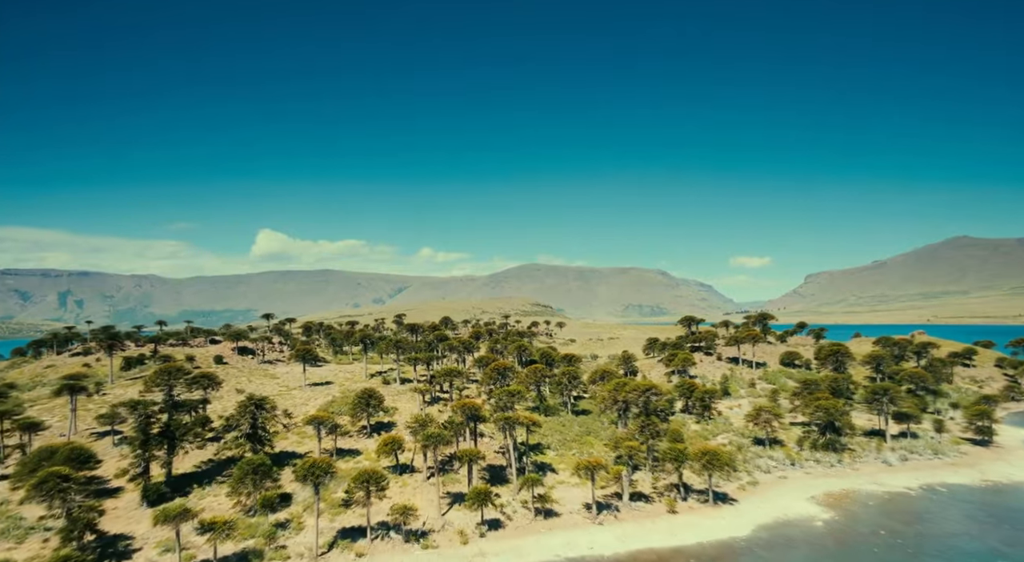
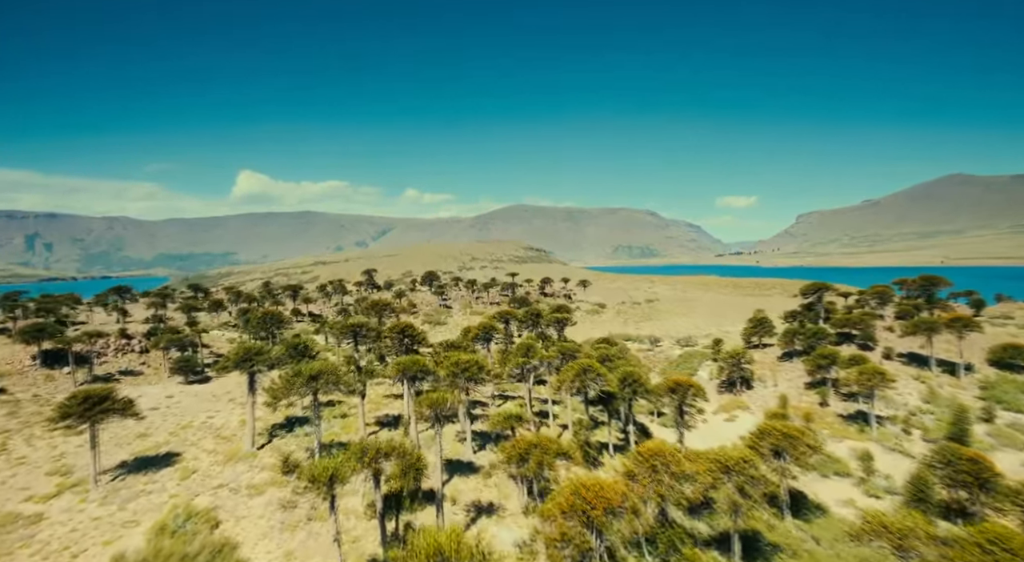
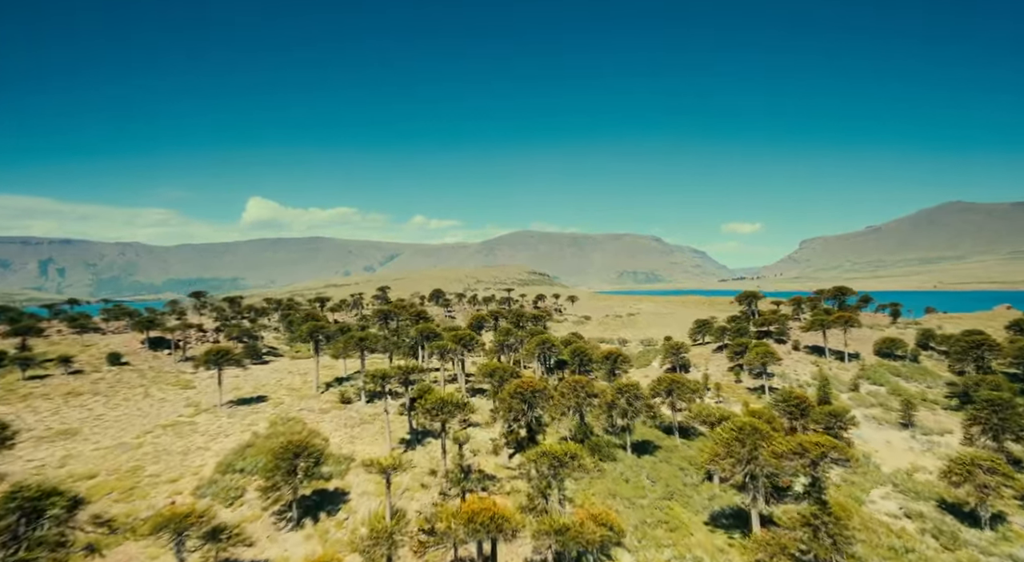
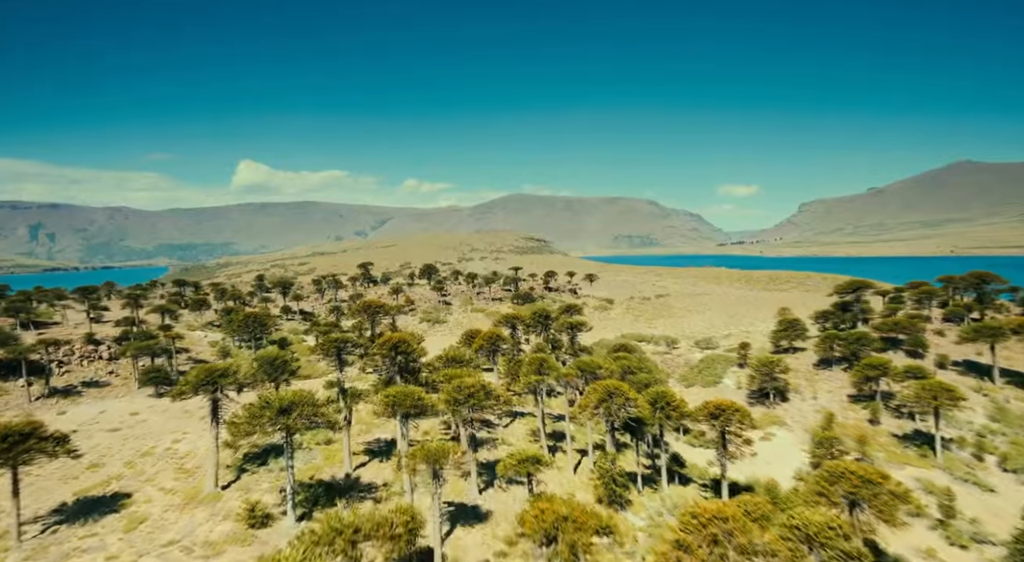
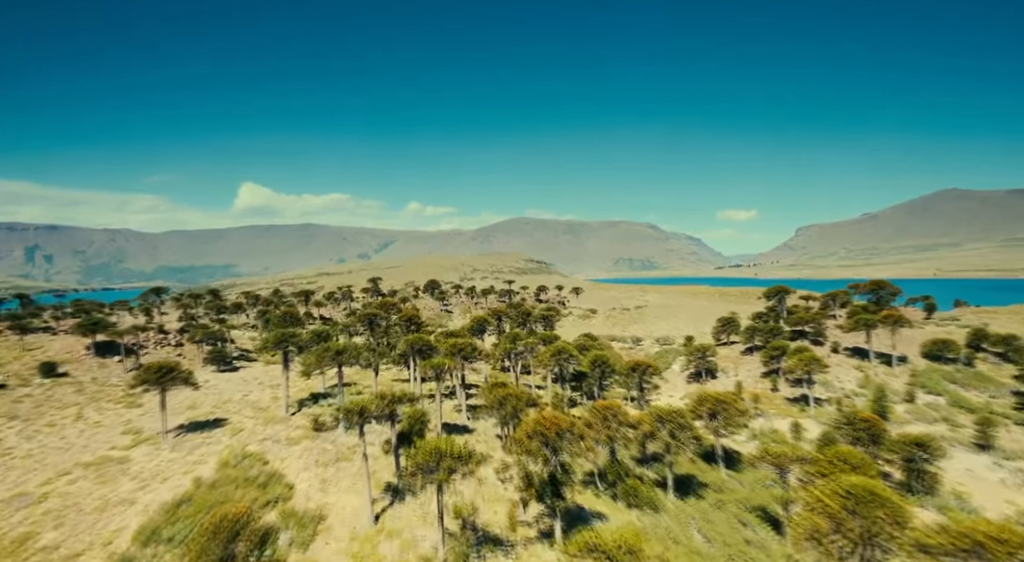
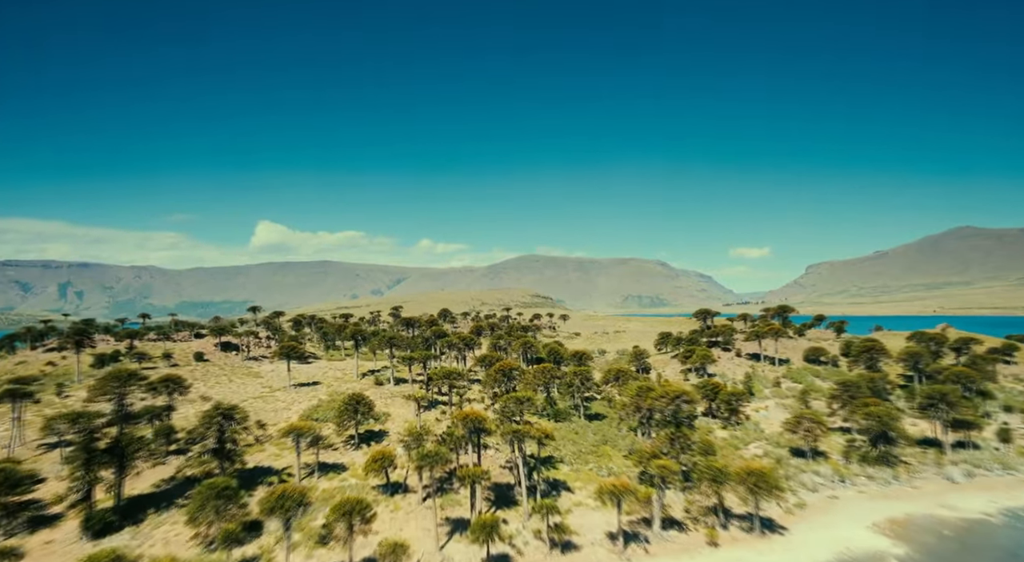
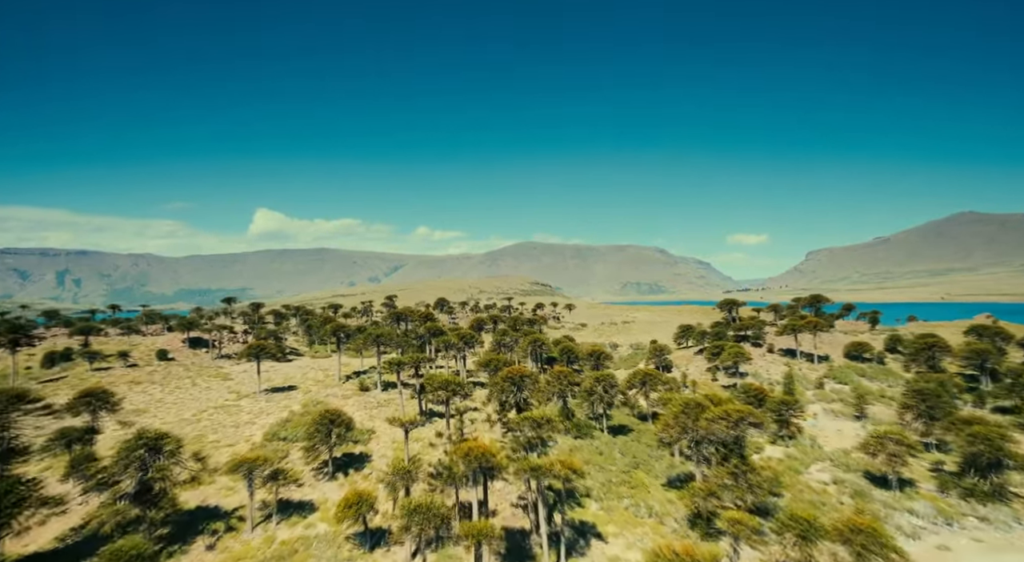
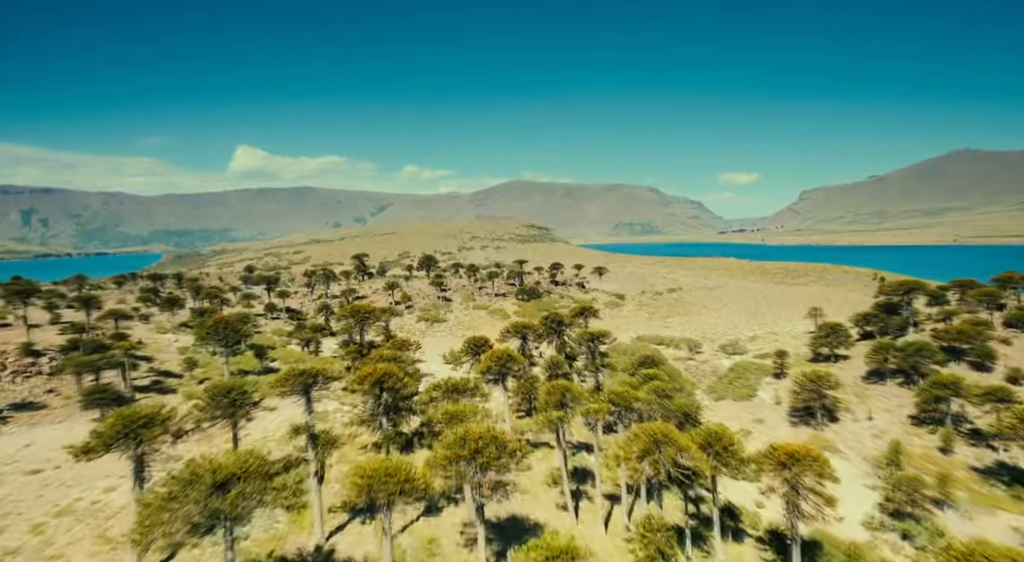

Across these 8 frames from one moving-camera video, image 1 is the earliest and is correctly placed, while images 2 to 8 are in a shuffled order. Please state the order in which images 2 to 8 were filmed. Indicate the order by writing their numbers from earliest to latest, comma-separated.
6, 7, 3, 5, 2, 4, 8
